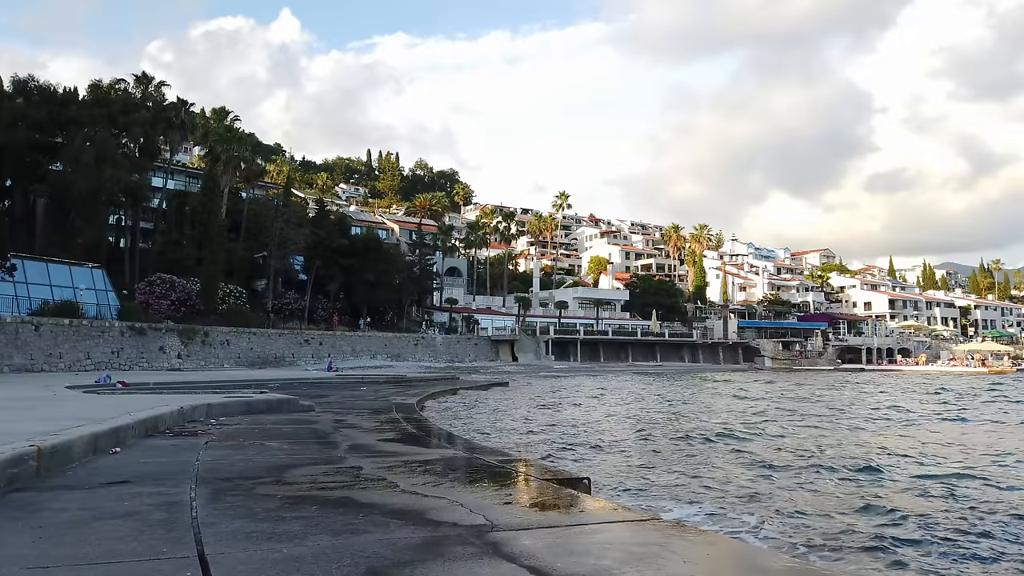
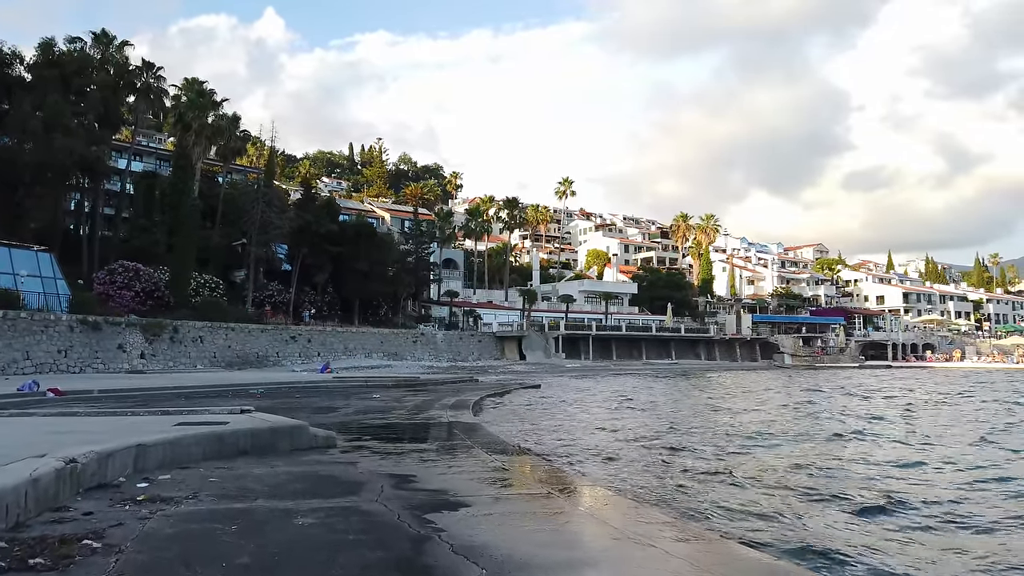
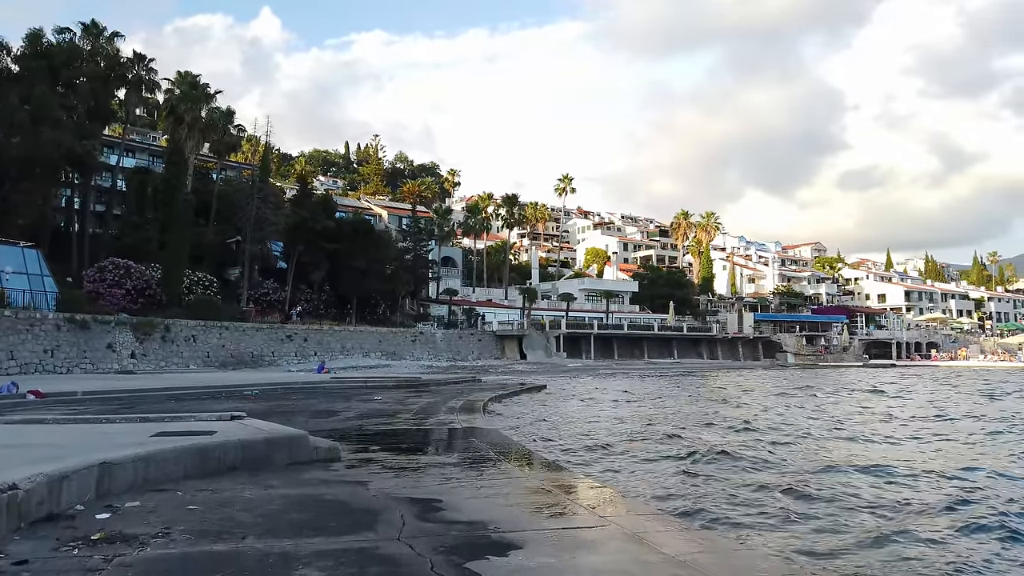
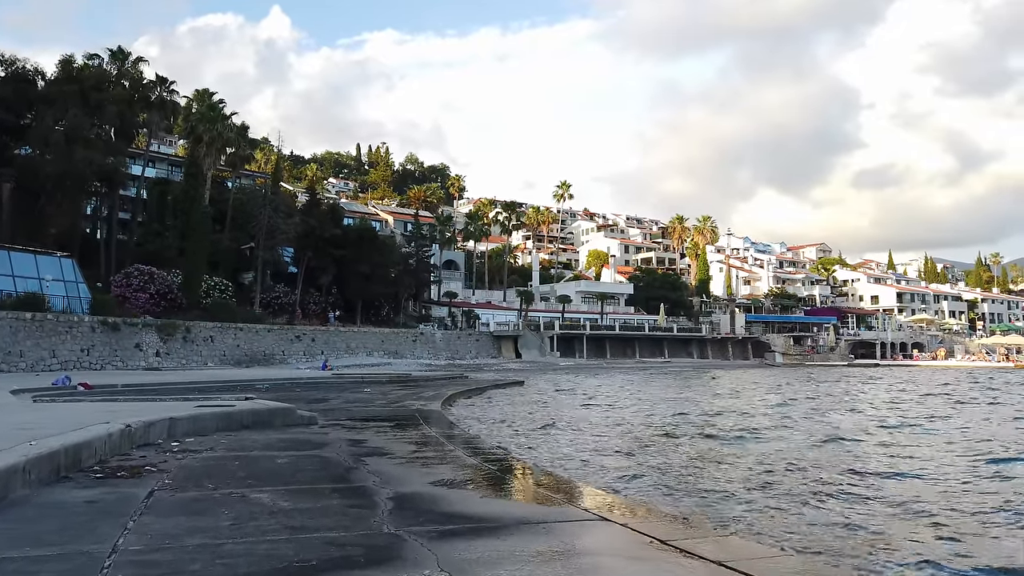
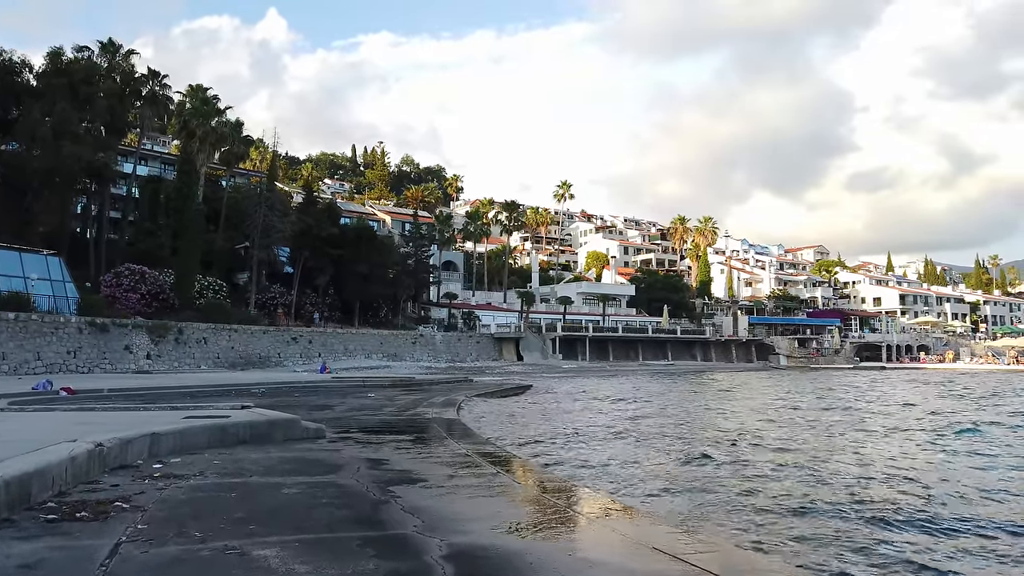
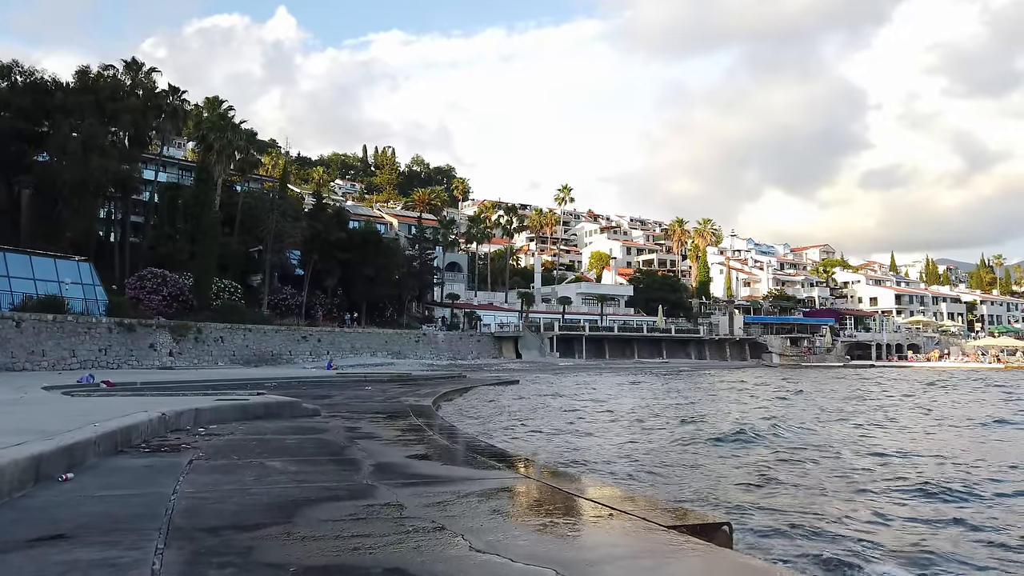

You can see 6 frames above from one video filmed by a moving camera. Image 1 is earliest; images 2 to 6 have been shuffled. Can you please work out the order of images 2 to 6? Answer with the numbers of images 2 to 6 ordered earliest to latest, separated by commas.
6, 4, 5, 2, 3
